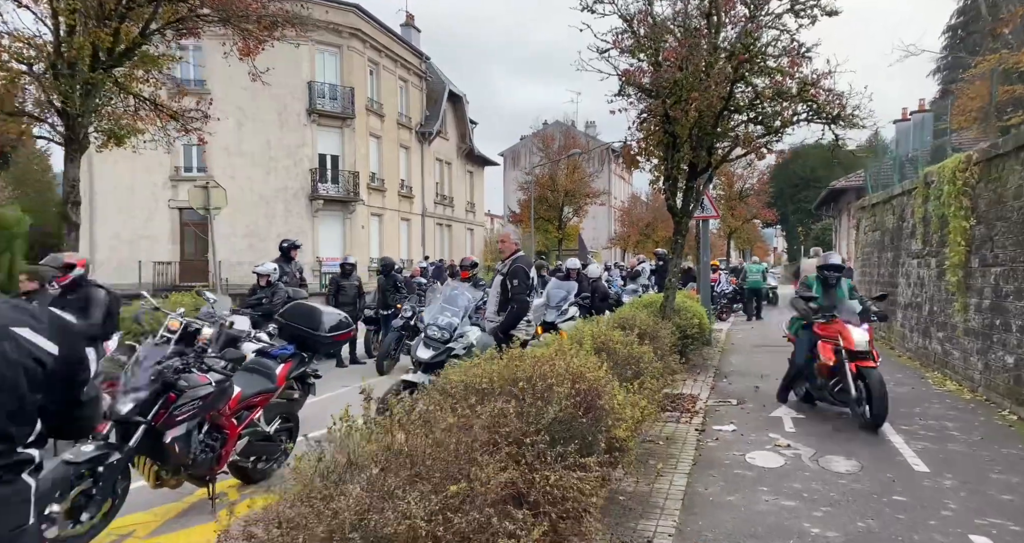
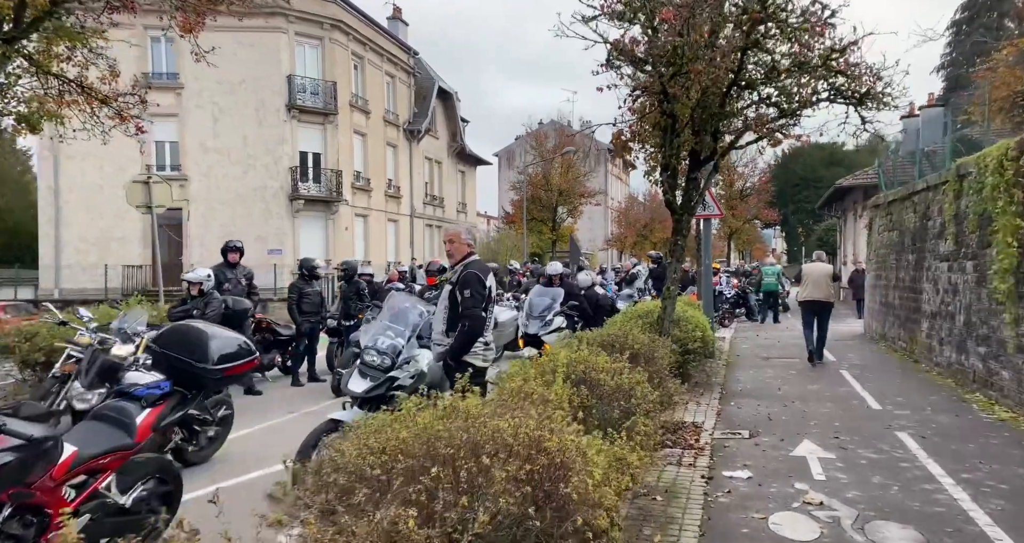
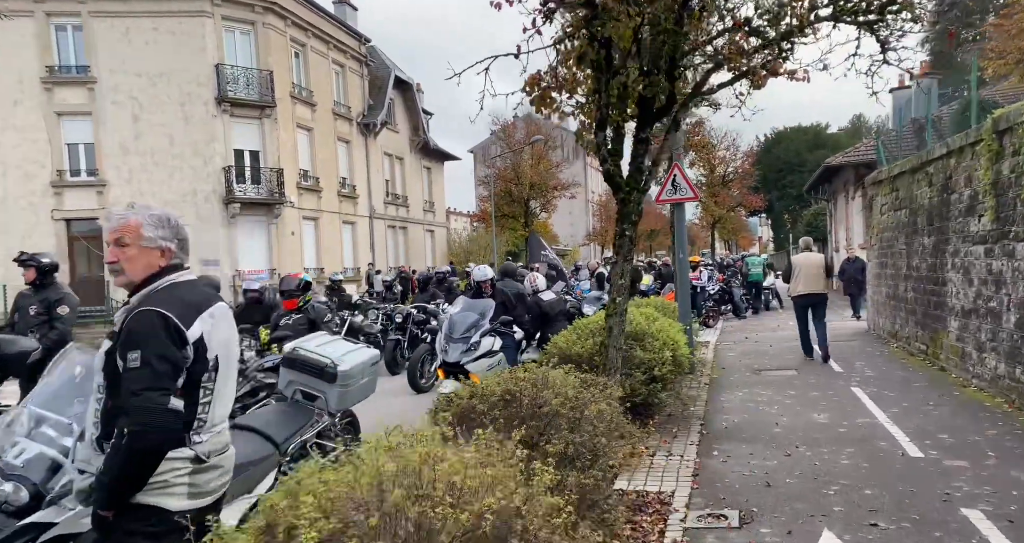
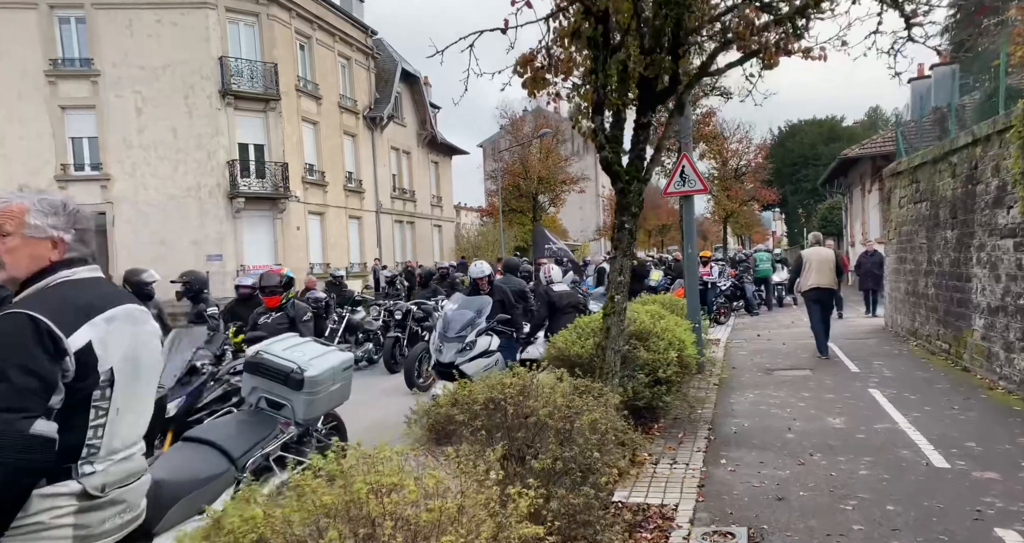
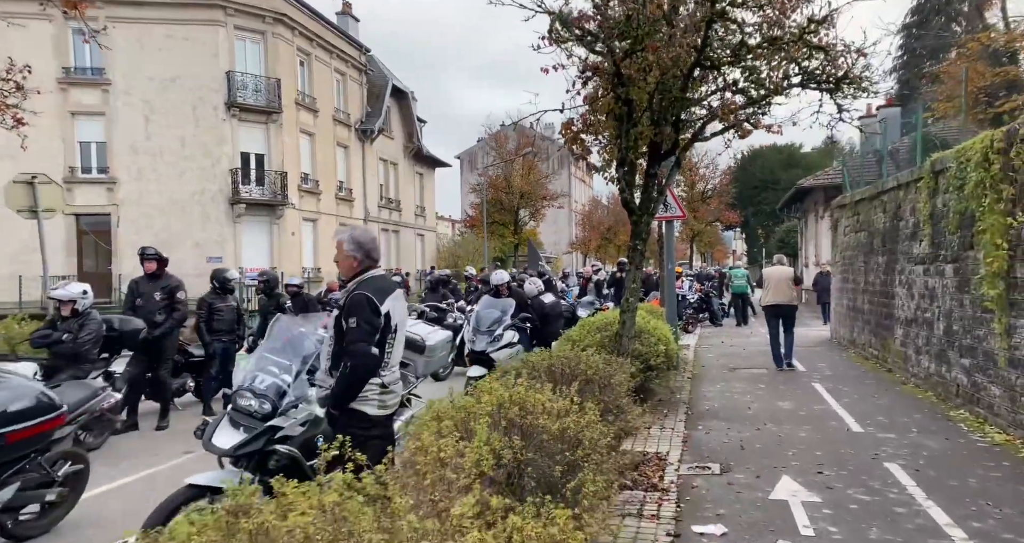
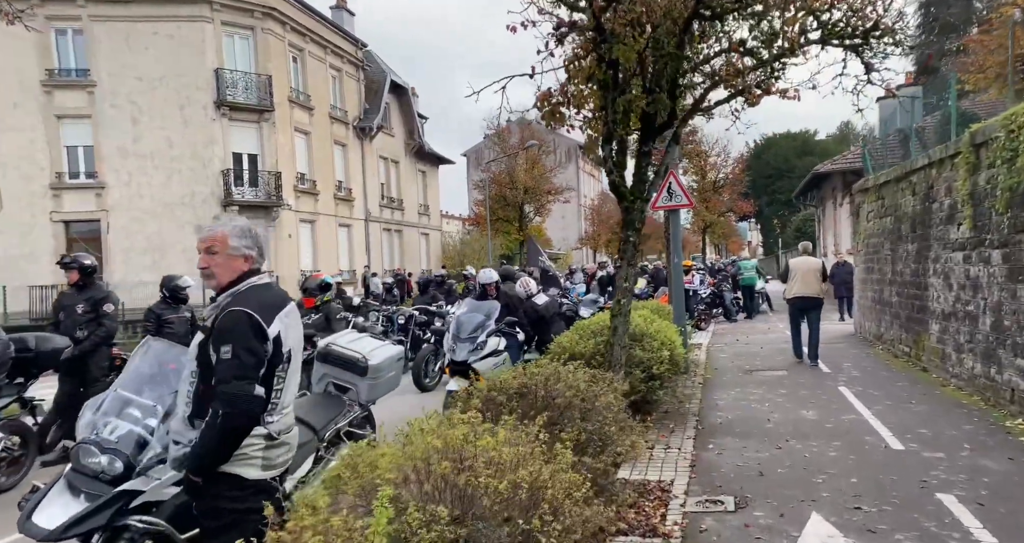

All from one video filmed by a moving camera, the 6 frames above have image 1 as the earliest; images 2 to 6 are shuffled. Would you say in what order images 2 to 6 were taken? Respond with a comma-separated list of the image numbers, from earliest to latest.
2, 5, 6, 3, 4
